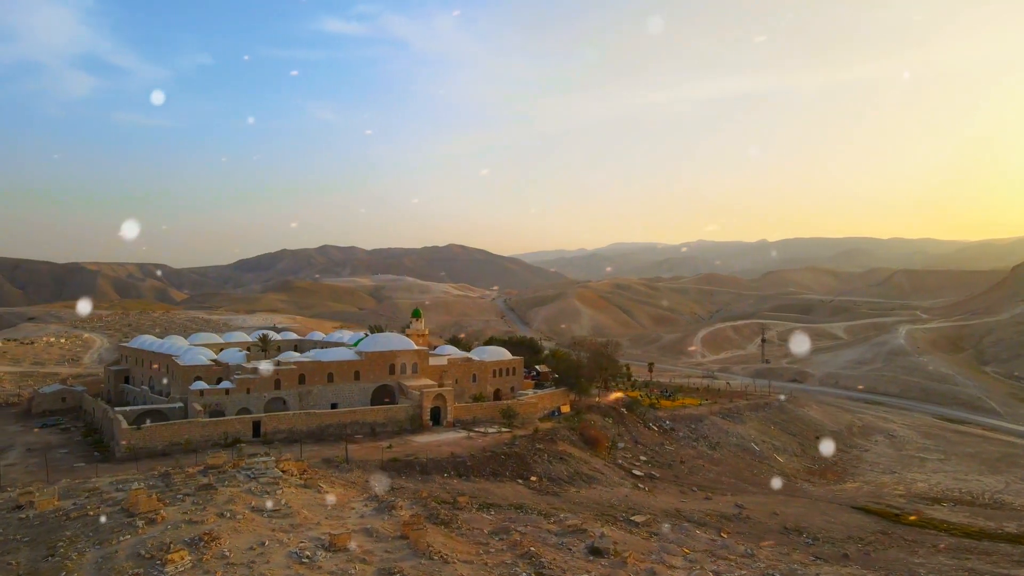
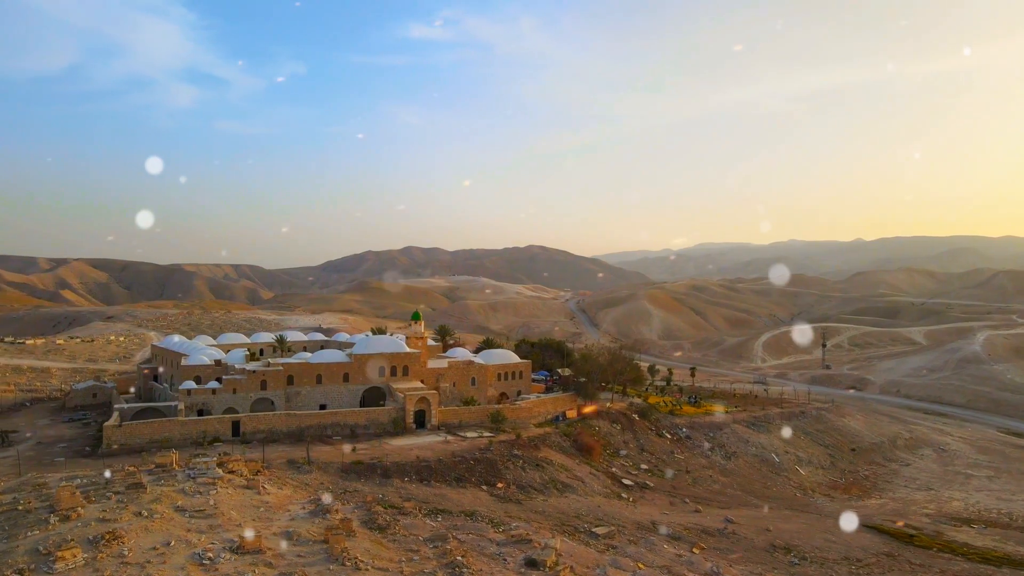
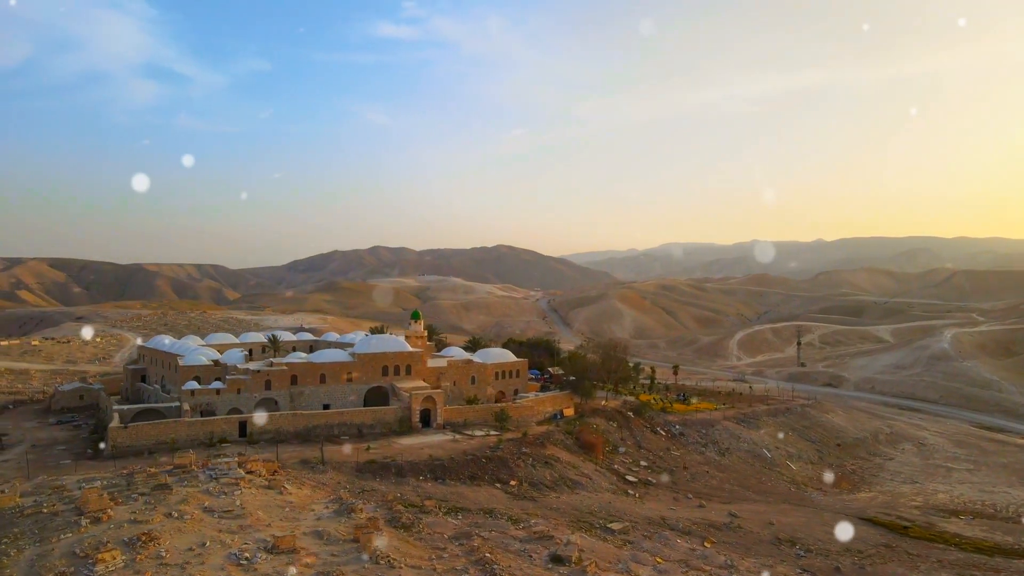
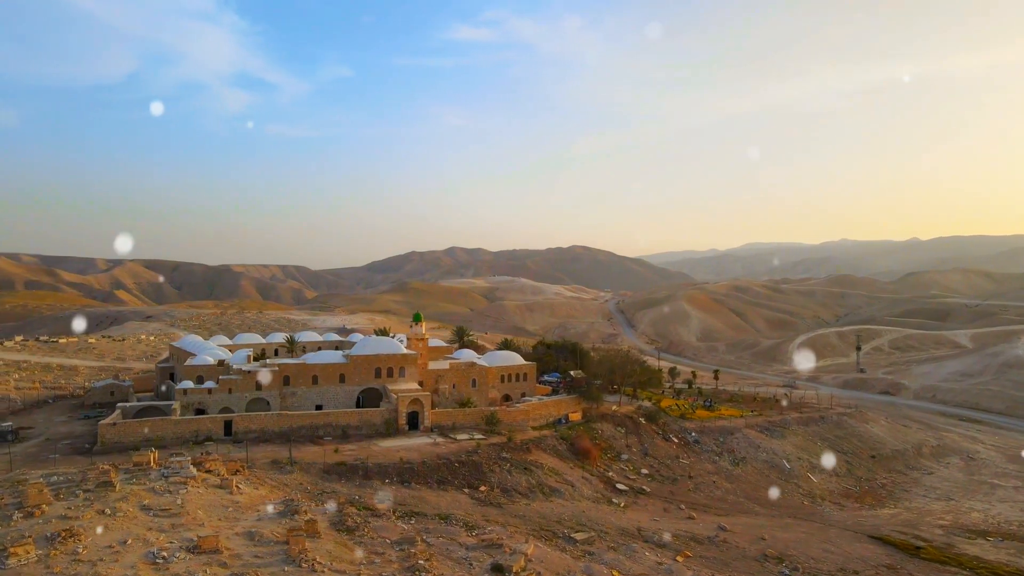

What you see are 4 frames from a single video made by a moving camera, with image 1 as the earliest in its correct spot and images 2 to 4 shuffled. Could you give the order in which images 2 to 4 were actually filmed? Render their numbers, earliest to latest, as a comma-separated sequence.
3, 2, 4
